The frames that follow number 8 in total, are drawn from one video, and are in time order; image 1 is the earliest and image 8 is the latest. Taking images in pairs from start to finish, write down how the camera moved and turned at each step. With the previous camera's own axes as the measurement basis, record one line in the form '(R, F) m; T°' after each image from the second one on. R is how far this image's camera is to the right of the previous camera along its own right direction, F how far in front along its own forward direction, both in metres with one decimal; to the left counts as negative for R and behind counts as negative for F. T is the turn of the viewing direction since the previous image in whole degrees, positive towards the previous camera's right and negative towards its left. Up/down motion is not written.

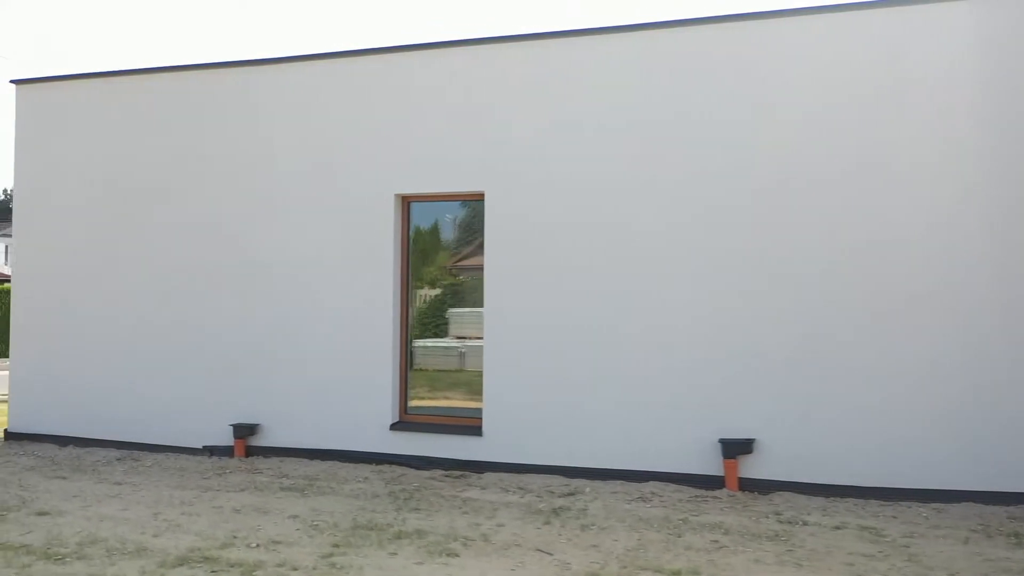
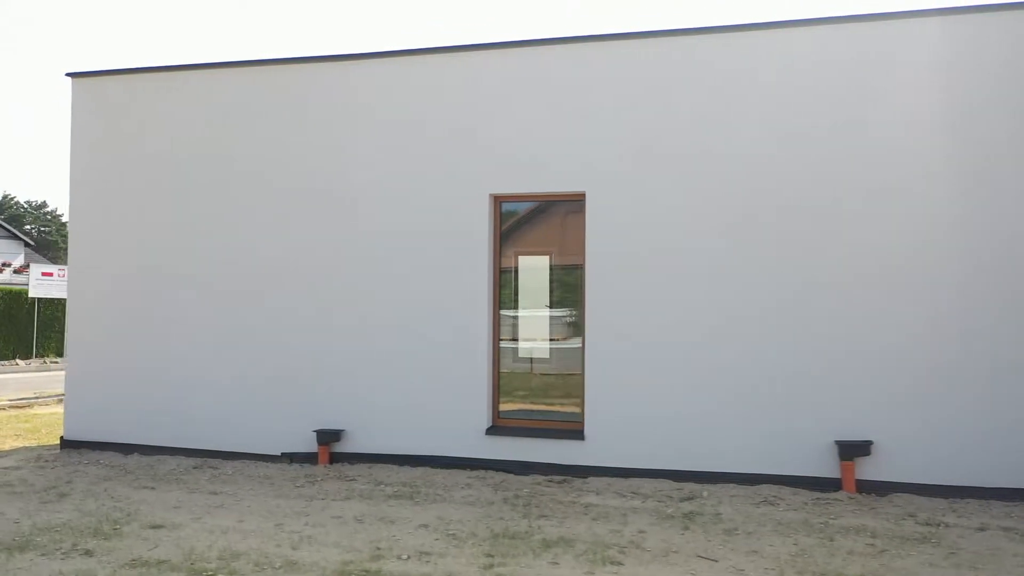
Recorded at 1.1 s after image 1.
(-1.0, +0.1) m; +3°
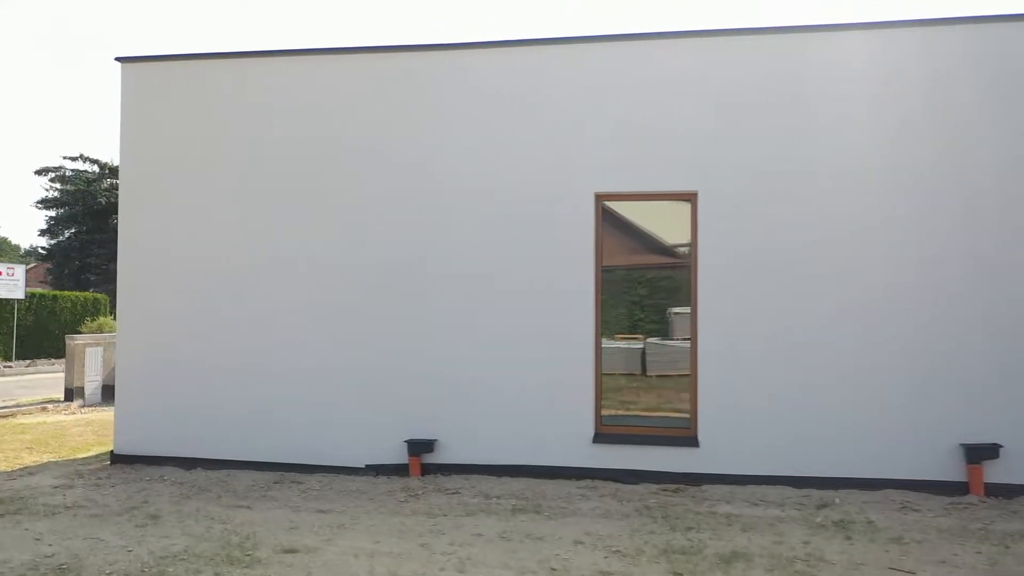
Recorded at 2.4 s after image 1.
(-1.3, +0.3) m; +5°
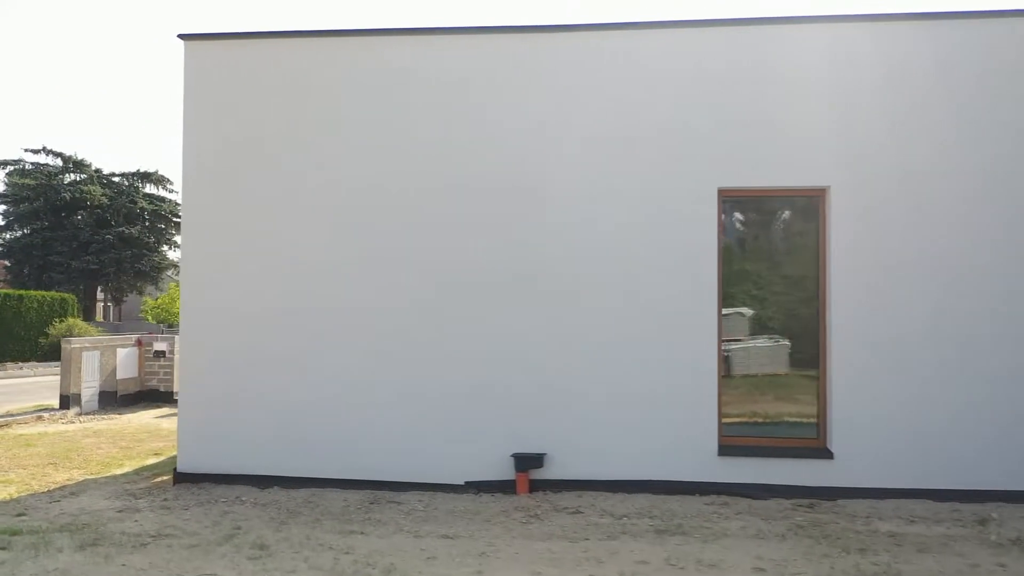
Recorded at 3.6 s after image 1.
(-1.1, +0.5) m; +3°
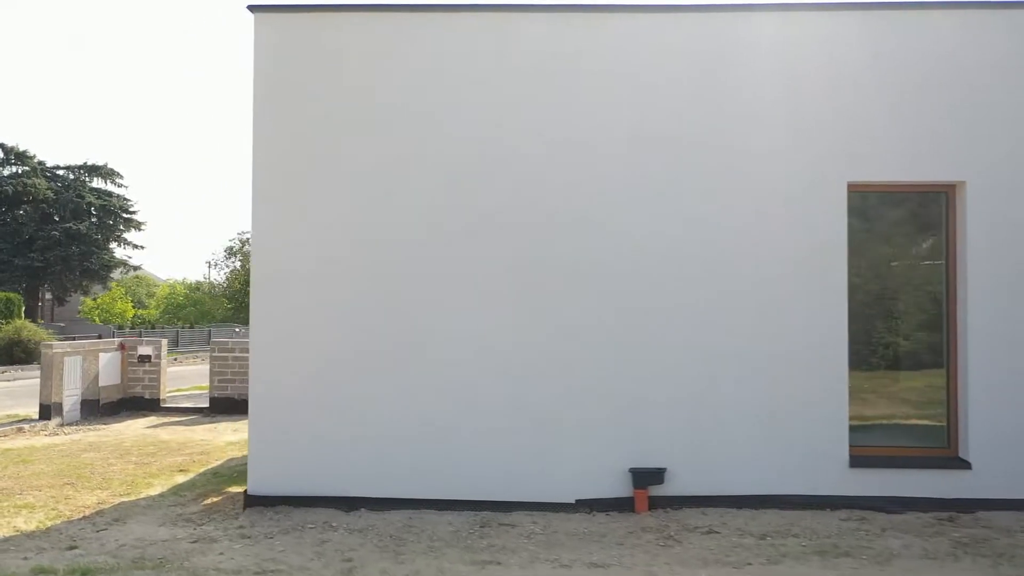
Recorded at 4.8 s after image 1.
(-1.2, +0.5) m; +4°
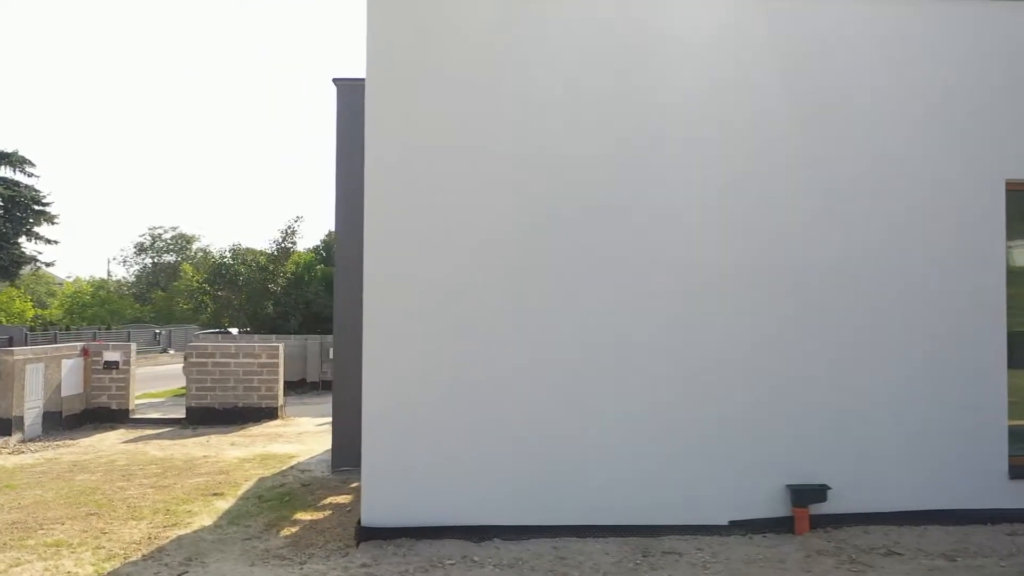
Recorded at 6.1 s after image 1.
(-1.4, +0.6) m; +7°
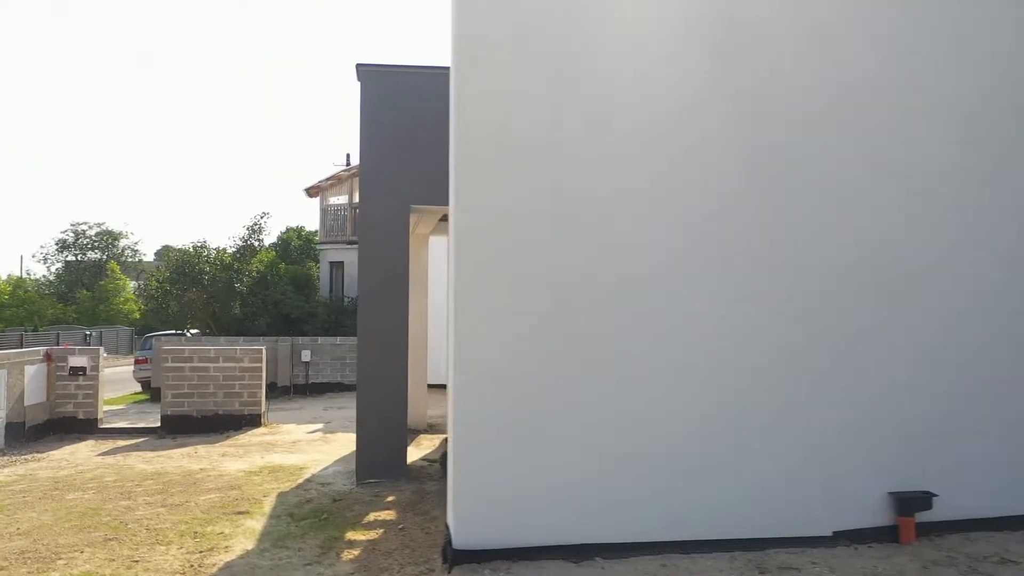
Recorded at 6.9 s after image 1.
(-0.9, +0.4) m; +5°
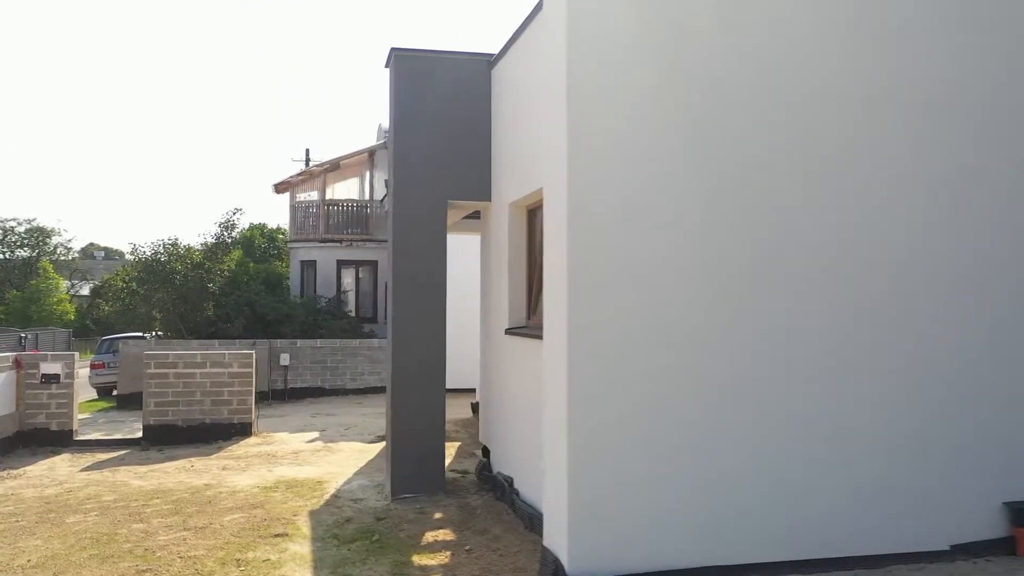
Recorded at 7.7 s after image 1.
(-0.9, +0.4) m; +4°
